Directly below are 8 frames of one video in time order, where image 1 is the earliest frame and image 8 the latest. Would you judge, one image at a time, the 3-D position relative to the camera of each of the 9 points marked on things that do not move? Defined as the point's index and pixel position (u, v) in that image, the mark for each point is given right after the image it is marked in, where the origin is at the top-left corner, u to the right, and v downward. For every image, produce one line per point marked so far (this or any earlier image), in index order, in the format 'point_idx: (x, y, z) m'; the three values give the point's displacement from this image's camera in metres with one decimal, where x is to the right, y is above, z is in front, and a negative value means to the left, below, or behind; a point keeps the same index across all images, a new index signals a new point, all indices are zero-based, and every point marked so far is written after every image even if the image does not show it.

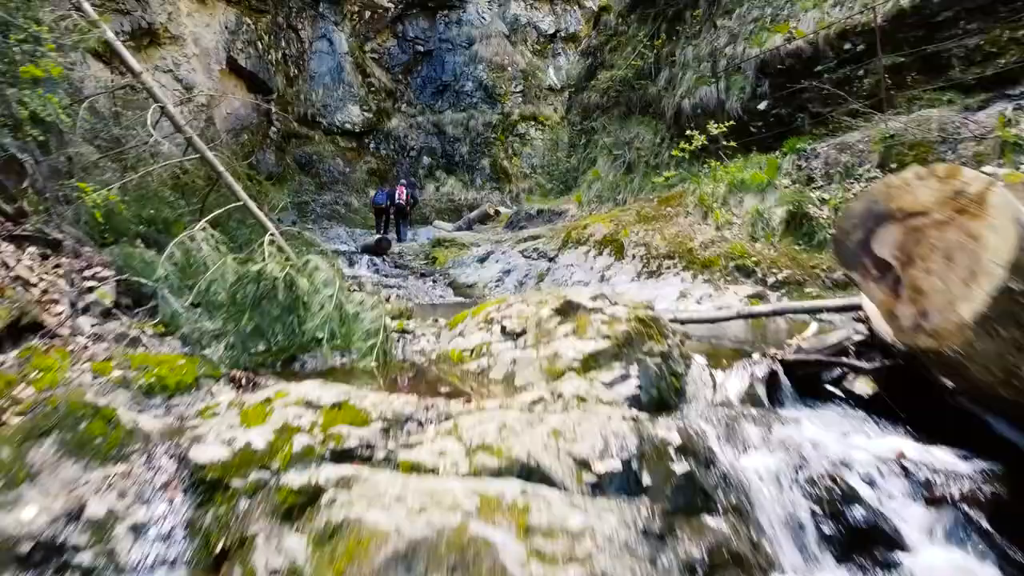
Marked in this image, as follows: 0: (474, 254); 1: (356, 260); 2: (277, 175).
0: (-0.7, +0.6, +9.5) m
1: (-3.0, +0.5, +10.4) m
2: (-8.1, +3.9, +18.4) m
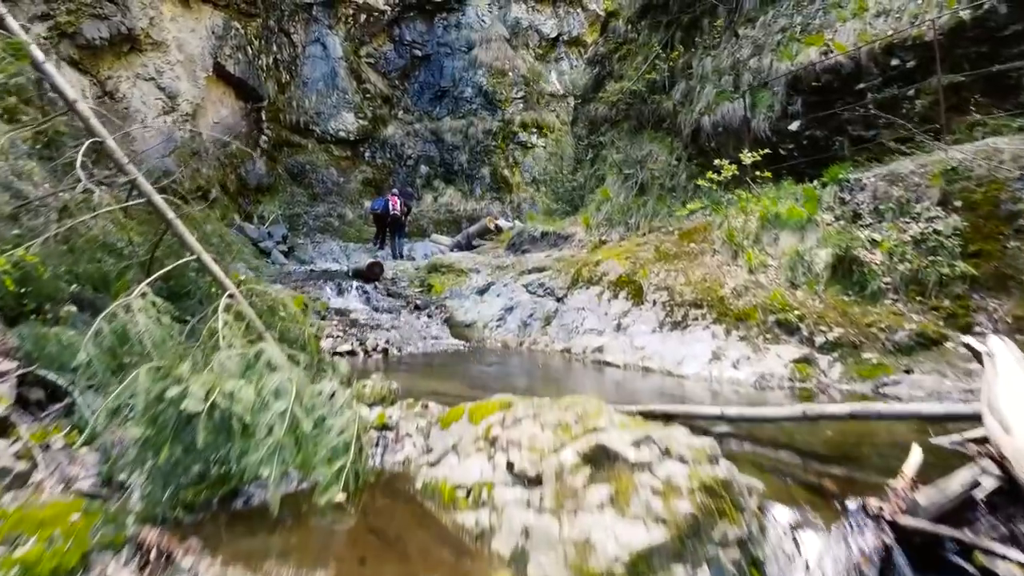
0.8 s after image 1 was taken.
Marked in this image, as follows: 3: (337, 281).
0: (-0.6, +0.1, +8.7) m
1: (-3.0, 0.0, +9.6) m
2: (-8.1, +3.4, +17.6) m
3: (-3.3, +0.1, +10.1) m
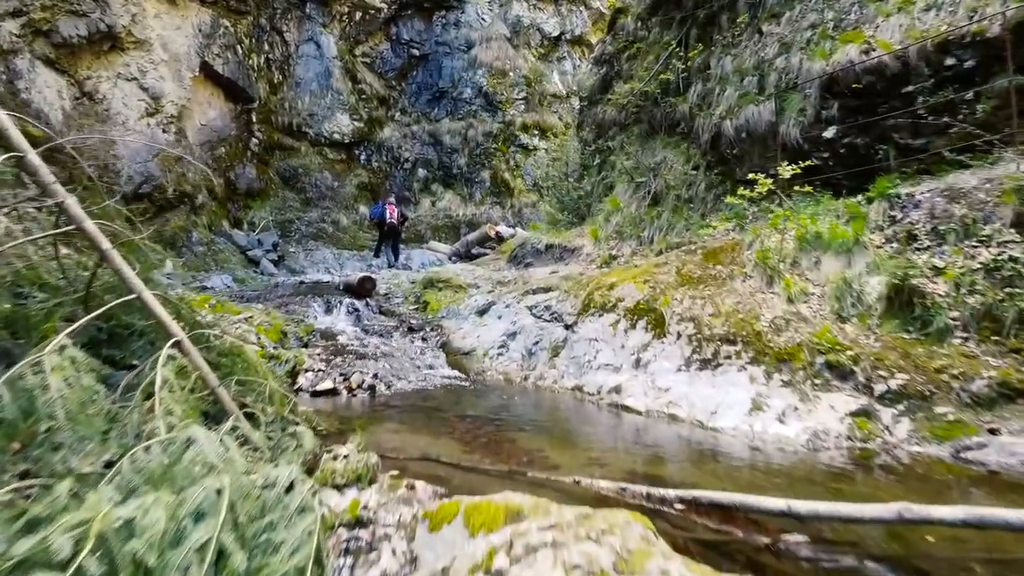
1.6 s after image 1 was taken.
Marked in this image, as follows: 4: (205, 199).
0: (-0.6, -0.2, +8.0) m
1: (-2.9, -0.3, +8.9) m
2: (-8.0, +3.1, +16.9) m
3: (-3.3, -0.1, +9.4) m
4: (-8.5, +2.5, +14.8) m
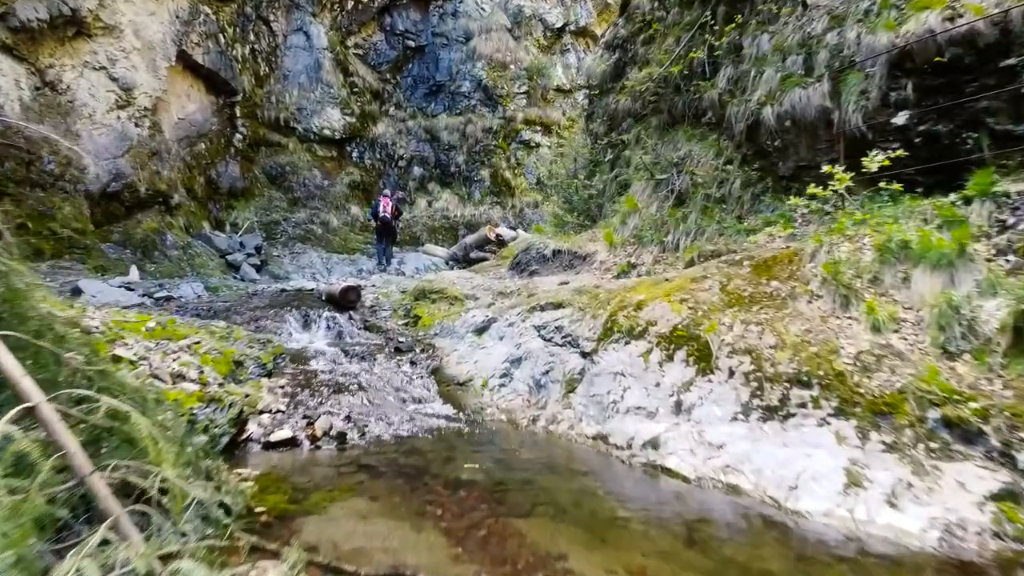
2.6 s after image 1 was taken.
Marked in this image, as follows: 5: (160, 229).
0: (-0.6, -0.4, +7.0) m
1: (-2.9, -0.5, +7.8) m
2: (-8.0, +2.9, +15.8) m
3: (-3.2, -0.3, +8.3) m
4: (-8.4, +2.3, +13.7) m
5: (-8.3, +1.4, +12.6) m
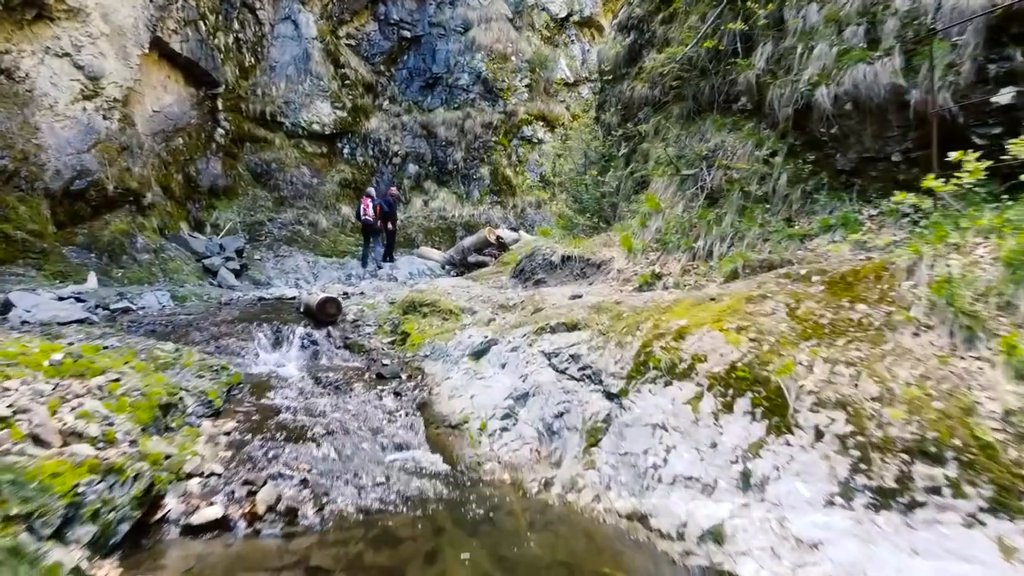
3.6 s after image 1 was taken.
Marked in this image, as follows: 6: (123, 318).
0: (-0.5, -0.5, +5.9) m
1: (-2.9, -0.6, +6.8) m
2: (-7.9, +2.8, +14.7) m
3: (-3.2, -0.5, +7.3) m
4: (-8.4, +2.1, +12.7) m
5: (-8.3, +1.2, +11.6) m
6: (-5.3, -0.4, +7.4) m
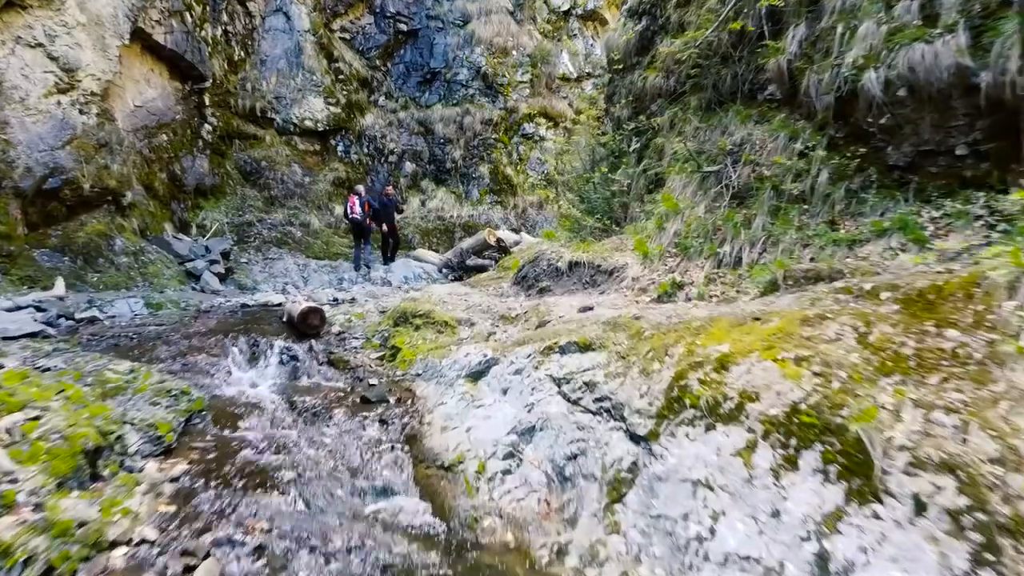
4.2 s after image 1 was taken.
0: (-0.5, -0.7, +5.2) m
1: (-2.8, -0.7, +6.1) m
2: (-7.9, +2.7, +14.1) m
3: (-3.2, -0.6, +6.6) m
4: (-8.4, +2.0, +12.0) m
5: (-8.2, +1.1, +10.9) m
6: (-5.3, -0.5, +6.7) m
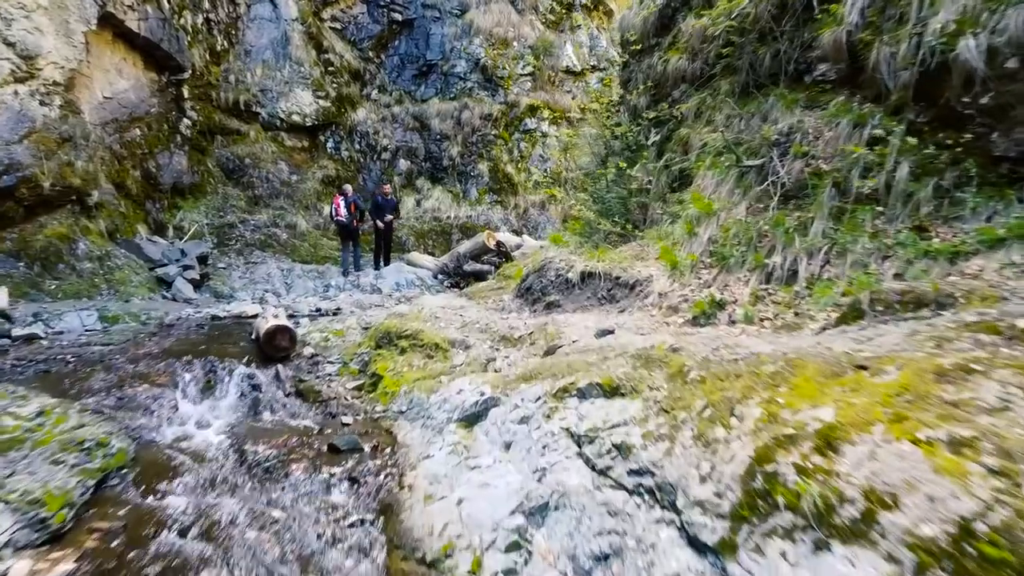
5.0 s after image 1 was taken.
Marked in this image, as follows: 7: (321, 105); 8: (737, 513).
0: (-0.5, -0.8, +4.3) m
1: (-2.8, -0.9, +5.2) m
2: (-7.9, +2.5, +13.1) m
3: (-3.1, -0.7, +5.6) m
4: (-8.4, +1.9, +11.0) m
5: (-8.2, +1.0, +9.9) m
6: (-5.3, -0.7, +5.7) m
7: (-5.5, +5.3, +15.6) m
8: (+0.9, -0.9, +2.2) m
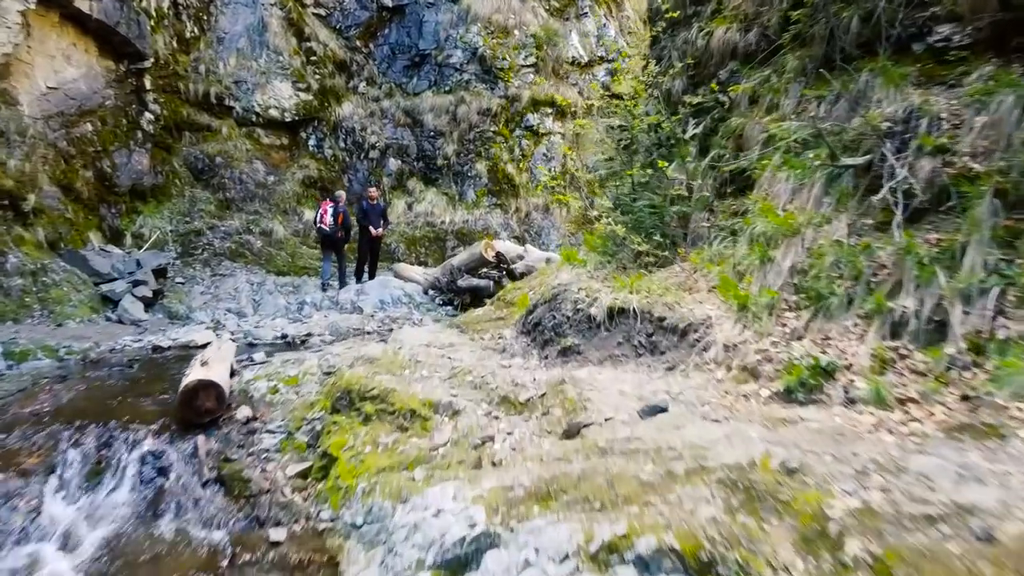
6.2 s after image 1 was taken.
0: (-0.4, -1.1, +2.9) m
1: (-2.8, -1.2, +3.7) m
2: (-7.9, +2.2, +11.7) m
3: (-3.1, -1.1, +4.2) m
4: (-8.3, +1.6, +9.6) m
5: (-8.2, +0.7, +8.5) m
6: (-5.3, -1.0, +4.3) m
7: (-5.5, +5.0, +14.2) m
8: (+0.9, -1.2, +0.7) m
